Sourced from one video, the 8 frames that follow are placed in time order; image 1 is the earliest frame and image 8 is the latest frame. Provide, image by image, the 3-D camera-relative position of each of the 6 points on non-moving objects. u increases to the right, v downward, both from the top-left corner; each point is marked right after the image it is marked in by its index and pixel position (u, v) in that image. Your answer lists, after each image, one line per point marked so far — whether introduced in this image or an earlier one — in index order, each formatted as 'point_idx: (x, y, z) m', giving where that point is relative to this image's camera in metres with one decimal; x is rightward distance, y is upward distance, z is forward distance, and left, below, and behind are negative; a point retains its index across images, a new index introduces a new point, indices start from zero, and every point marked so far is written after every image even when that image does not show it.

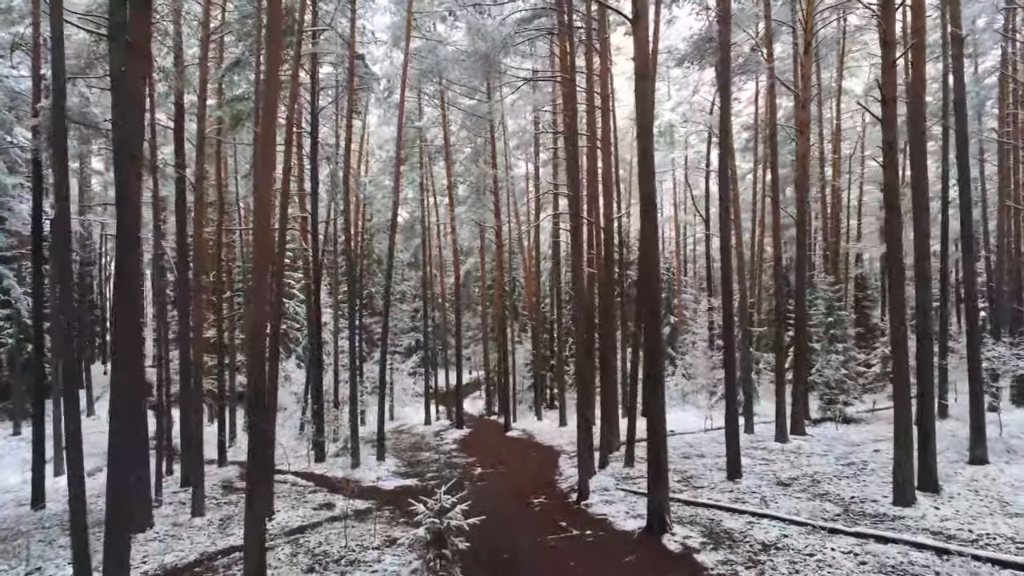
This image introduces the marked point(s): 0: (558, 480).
0: (+1.0, -3.9, +12.3) m
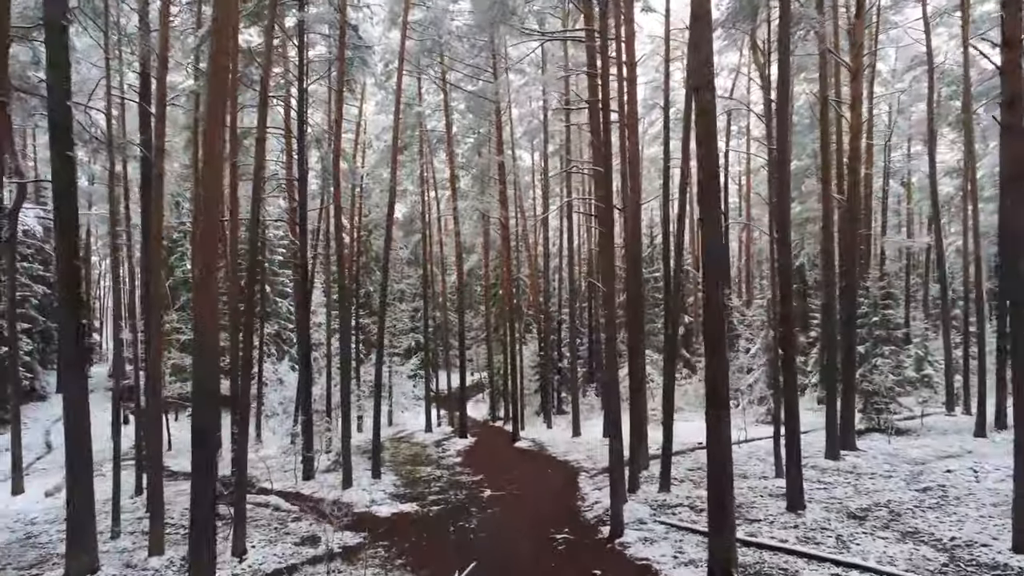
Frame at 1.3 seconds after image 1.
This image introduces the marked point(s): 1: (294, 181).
0: (+1.2, -3.8, +10.6) m
1: (-5.7, +2.7, +16.0) m
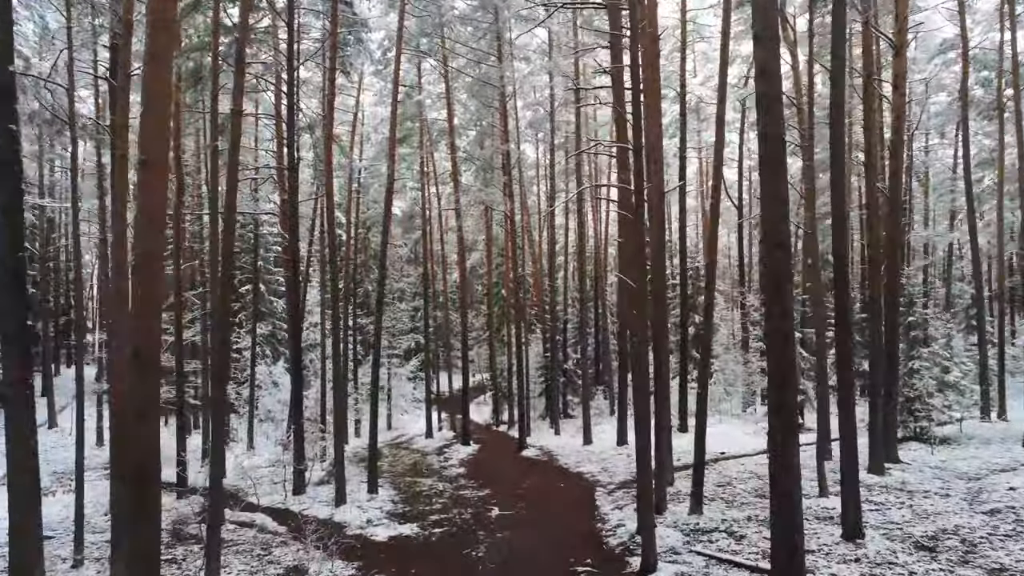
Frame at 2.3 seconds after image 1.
0: (+1.4, -3.7, +9.5) m
1: (-5.5, +2.8, +14.8) m
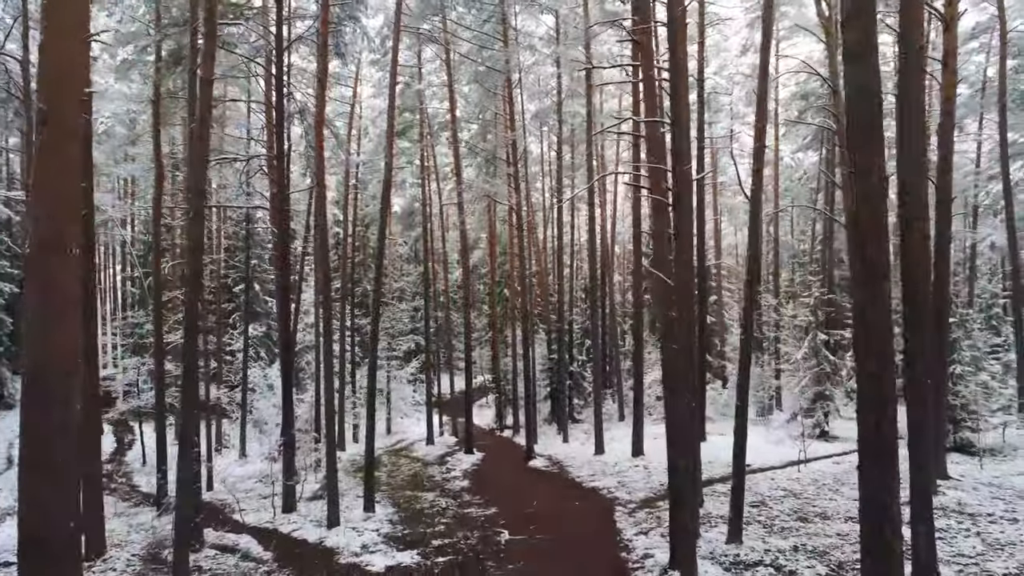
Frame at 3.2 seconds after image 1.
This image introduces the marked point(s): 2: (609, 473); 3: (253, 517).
0: (+1.6, -3.7, +8.4) m
1: (-5.4, +2.8, +13.7) m
2: (+2.2, -4.1, +13.6) m
3: (-5.2, -4.5, +12.2) m
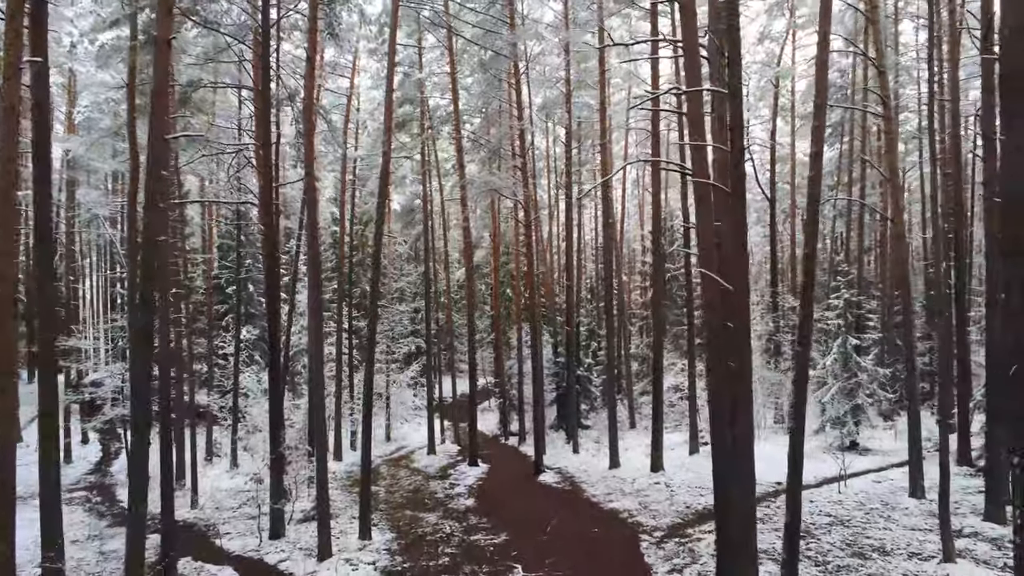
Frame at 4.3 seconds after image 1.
0: (+1.8, -3.8, +7.3) m
1: (-5.2, +2.8, +12.6) m
2: (+2.4, -4.2, +12.5) m
3: (-5.0, -4.6, +11.1) m
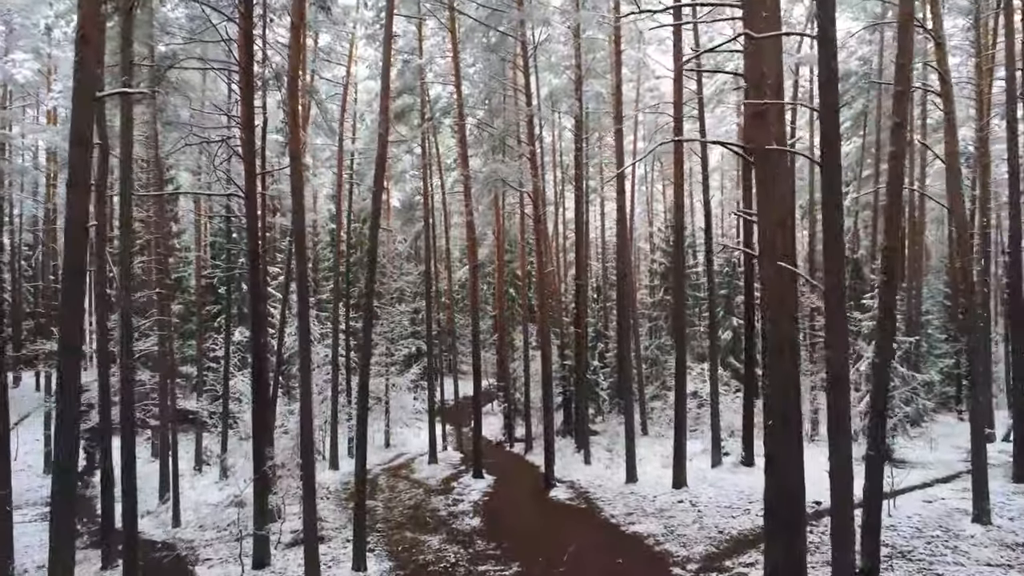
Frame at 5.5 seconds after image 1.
0: (+2.0, -3.7, +6.1) m
1: (-5.0, +2.8, +11.4) m
2: (+2.6, -4.1, +11.3) m
3: (-4.8, -4.6, +9.9) m
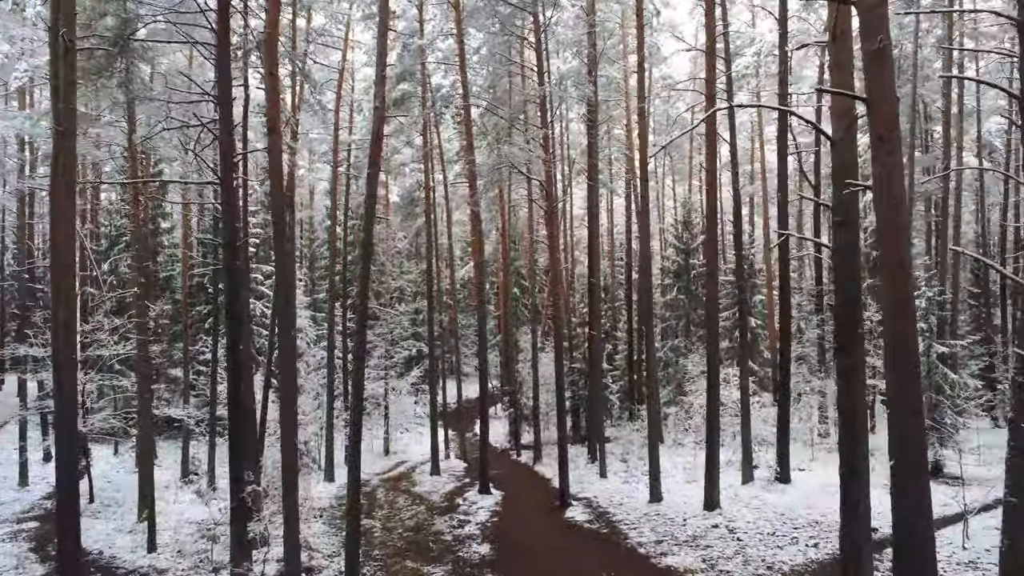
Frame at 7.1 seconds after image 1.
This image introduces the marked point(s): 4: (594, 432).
0: (+2.2, -3.7, +4.8) m
1: (-4.7, +2.8, +10.1) m
2: (+2.8, -4.1, +10.0) m
3: (-4.5, -4.6, +8.6) m
4: (+2.4, -4.3, +18.3) m
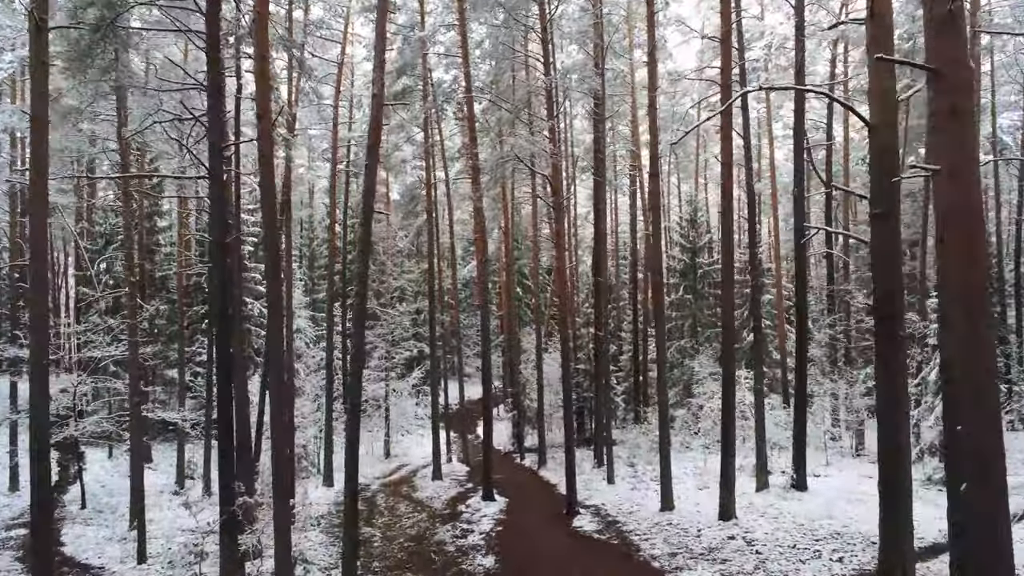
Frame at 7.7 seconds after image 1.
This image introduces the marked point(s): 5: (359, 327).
0: (+2.3, -3.7, +4.3) m
1: (-4.7, +2.8, +9.6) m
2: (+2.9, -4.1, +9.5) m
3: (-4.5, -4.5, +8.1) m
4: (+2.5, -4.3, +17.7) m
5: (-3.6, -0.9, +14.3) m
